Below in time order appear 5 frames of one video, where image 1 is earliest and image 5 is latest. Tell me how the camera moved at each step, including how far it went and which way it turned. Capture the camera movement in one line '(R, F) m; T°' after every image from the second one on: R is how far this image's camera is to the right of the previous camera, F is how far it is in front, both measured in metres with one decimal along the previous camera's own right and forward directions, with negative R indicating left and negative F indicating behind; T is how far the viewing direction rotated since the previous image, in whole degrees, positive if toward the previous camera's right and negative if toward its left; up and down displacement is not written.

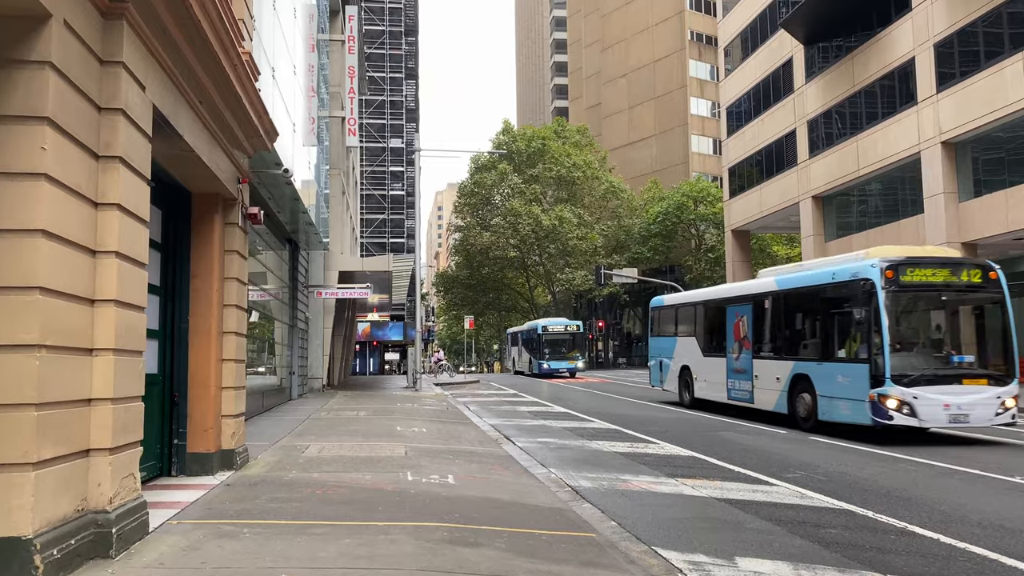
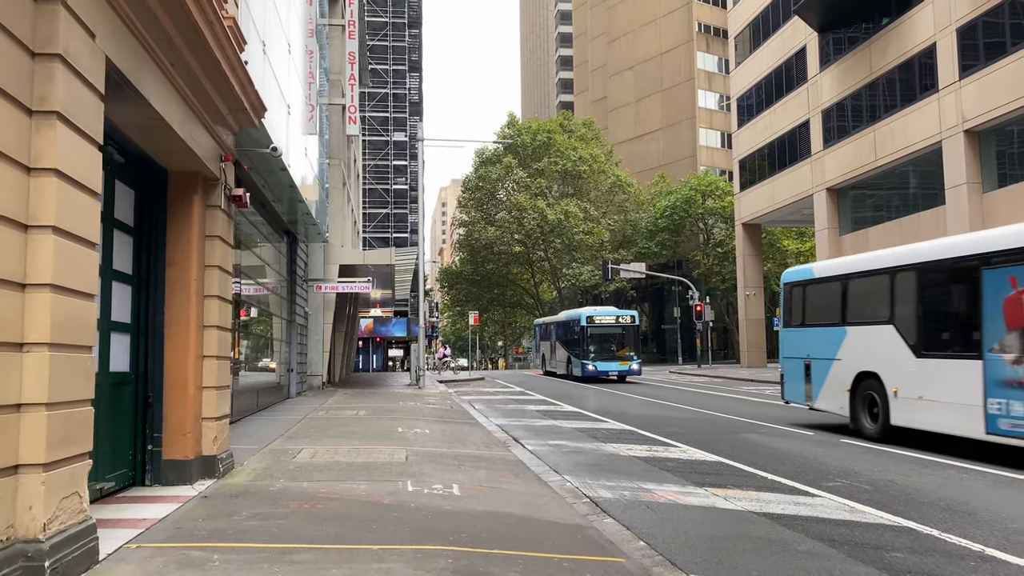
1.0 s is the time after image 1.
(-0.1, +0.9) m; 0°
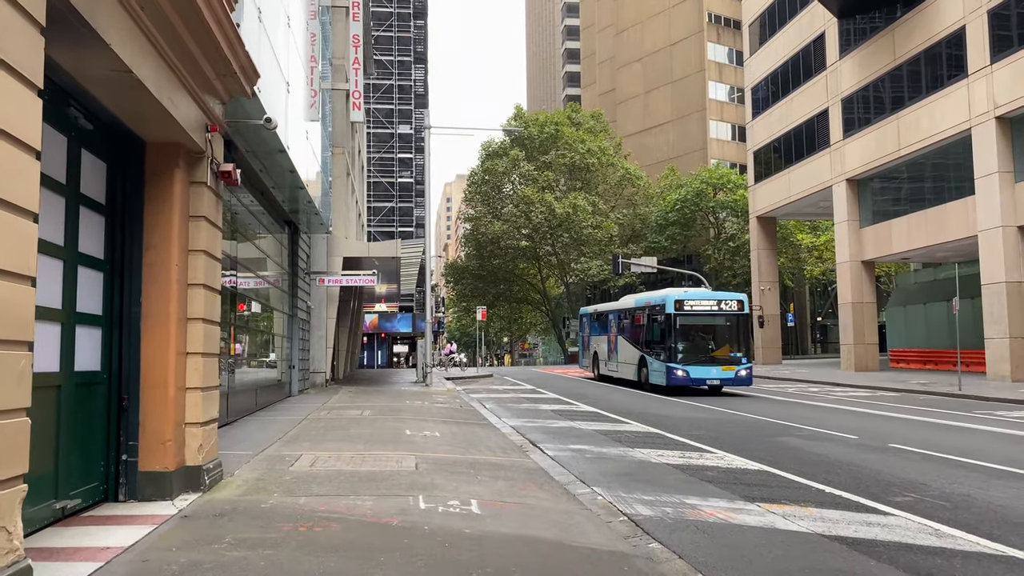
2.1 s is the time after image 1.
(-0.2, +1.0) m; 0°
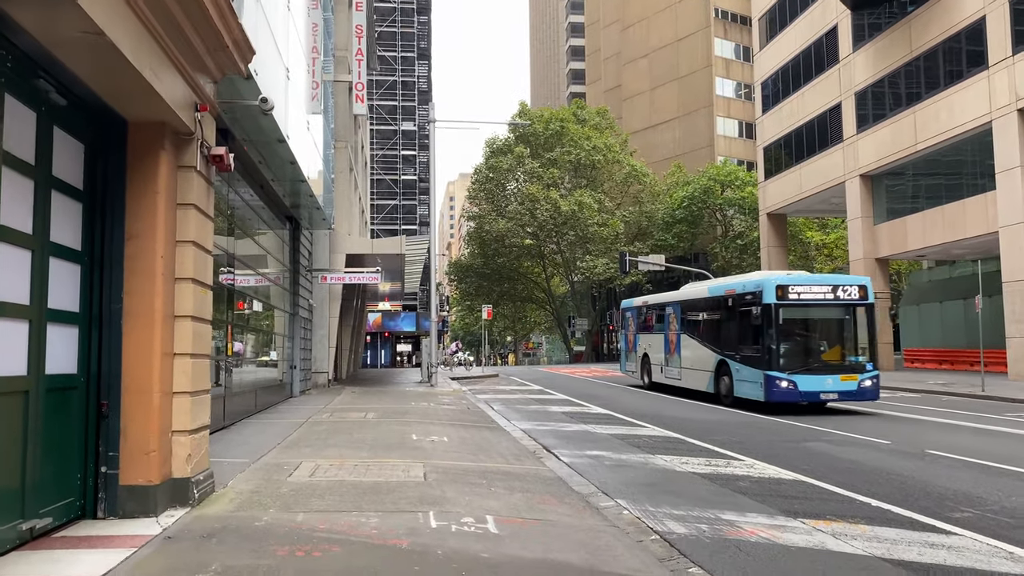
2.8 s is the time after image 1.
(-0.1, +0.6) m; 0°
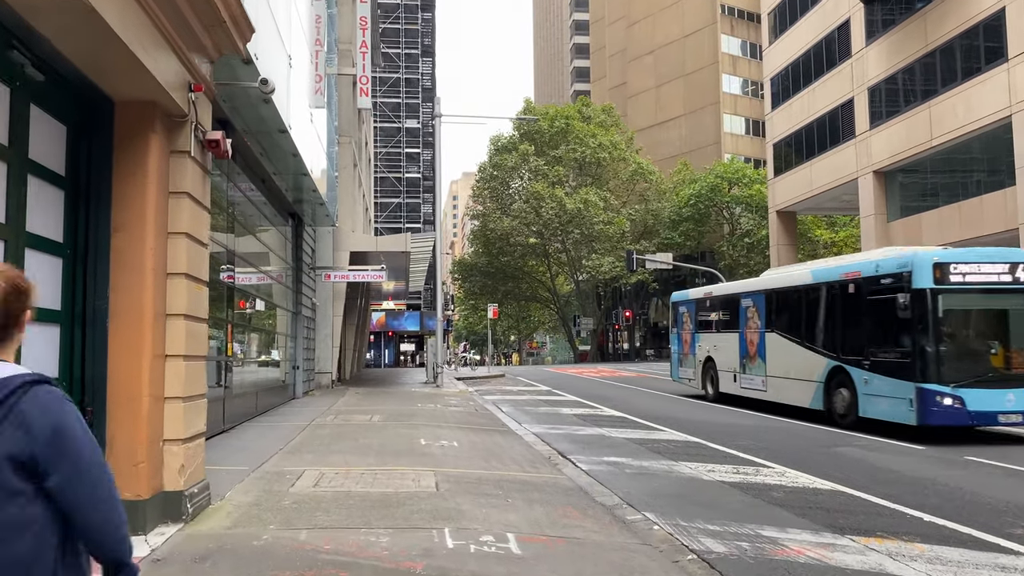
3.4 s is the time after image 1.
(-0.1, +0.5) m; 0°
